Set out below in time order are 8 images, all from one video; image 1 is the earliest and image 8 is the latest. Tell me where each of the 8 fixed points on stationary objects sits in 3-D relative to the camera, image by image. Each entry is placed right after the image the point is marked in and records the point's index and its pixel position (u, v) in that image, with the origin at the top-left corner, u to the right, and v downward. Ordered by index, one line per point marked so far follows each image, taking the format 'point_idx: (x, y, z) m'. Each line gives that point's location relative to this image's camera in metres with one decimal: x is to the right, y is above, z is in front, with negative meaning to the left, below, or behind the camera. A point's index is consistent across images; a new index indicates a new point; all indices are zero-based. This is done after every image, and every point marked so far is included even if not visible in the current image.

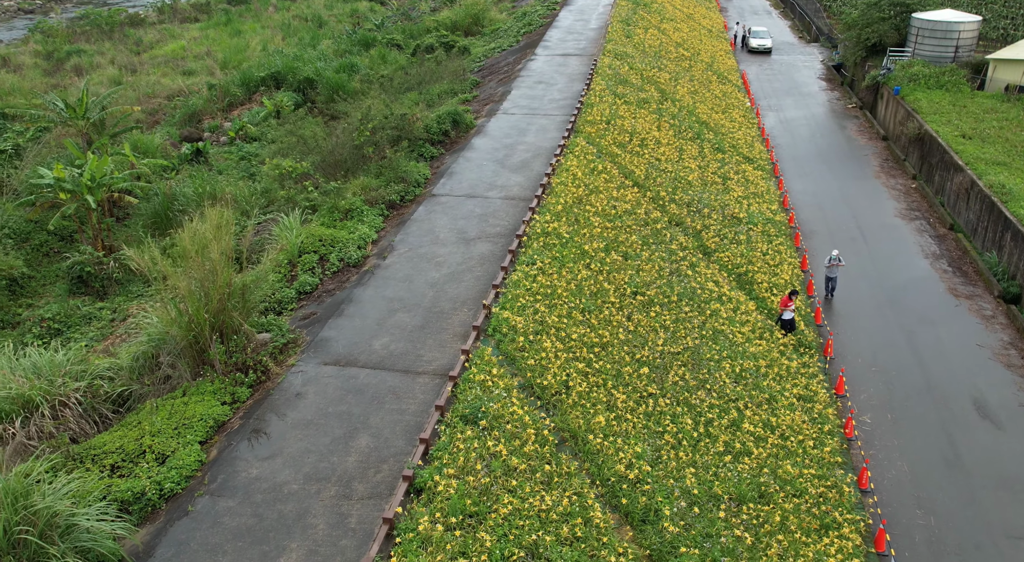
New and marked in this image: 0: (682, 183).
0: (+3.3, +1.9, +14.7) m
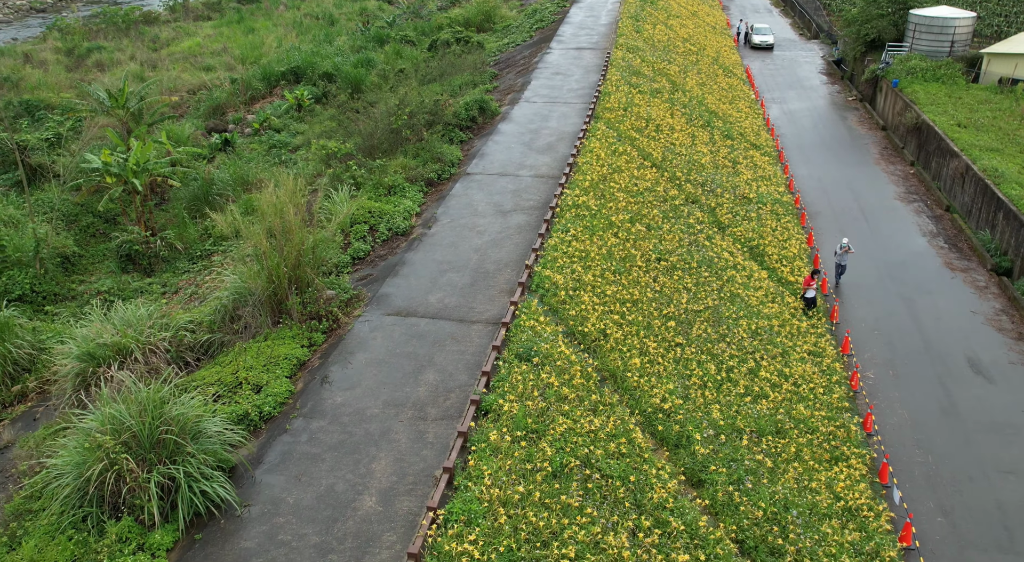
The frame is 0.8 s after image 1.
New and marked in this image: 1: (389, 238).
0: (+3.8, +2.4, +15.7) m
1: (-1.9, +0.7, +11.6) m
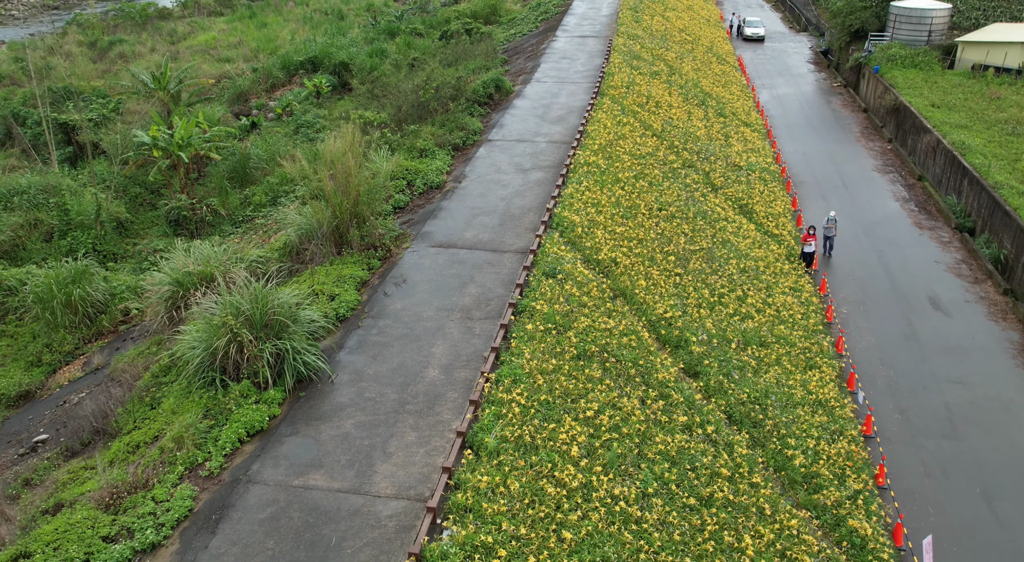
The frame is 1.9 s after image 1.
0: (+4.1, +3.3, +17.5) m
1: (-1.5, +1.6, +13.4) m
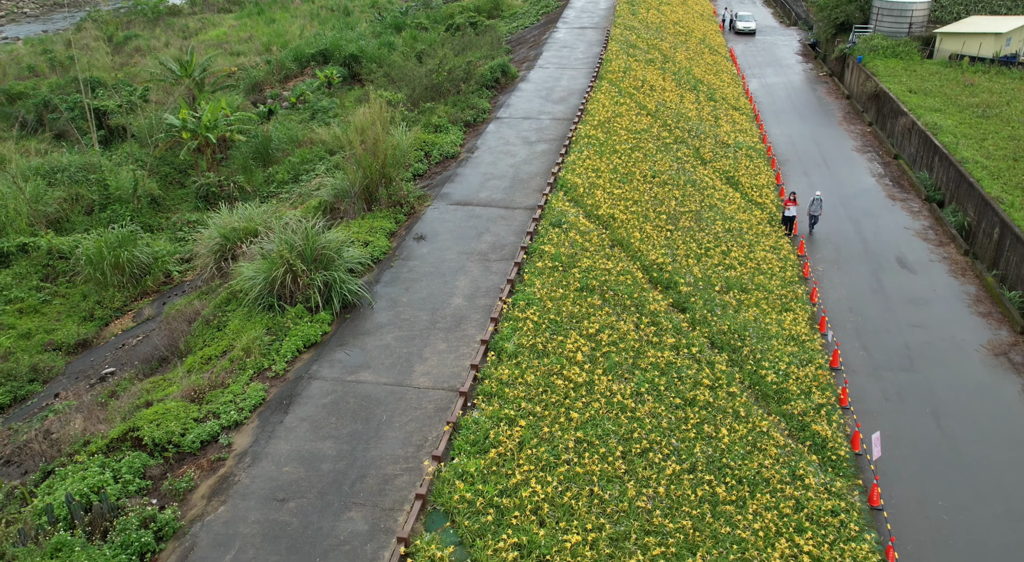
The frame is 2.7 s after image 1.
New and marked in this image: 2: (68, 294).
0: (+4.3, +4.1, +18.9) m
1: (-1.4, +2.3, +14.8) m
2: (-9.3, -0.3, +16.0) m
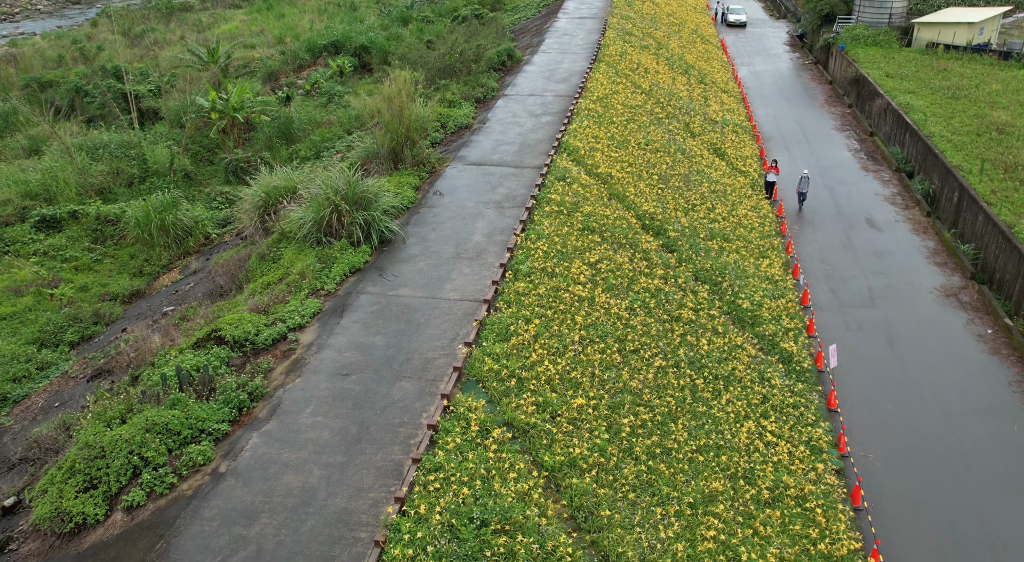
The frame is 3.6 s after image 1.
0: (+4.4, +5.0, +20.6) m
1: (-1.2, +3.3, +16.5) m
2: (-9.1, +0.6, +17.6) m
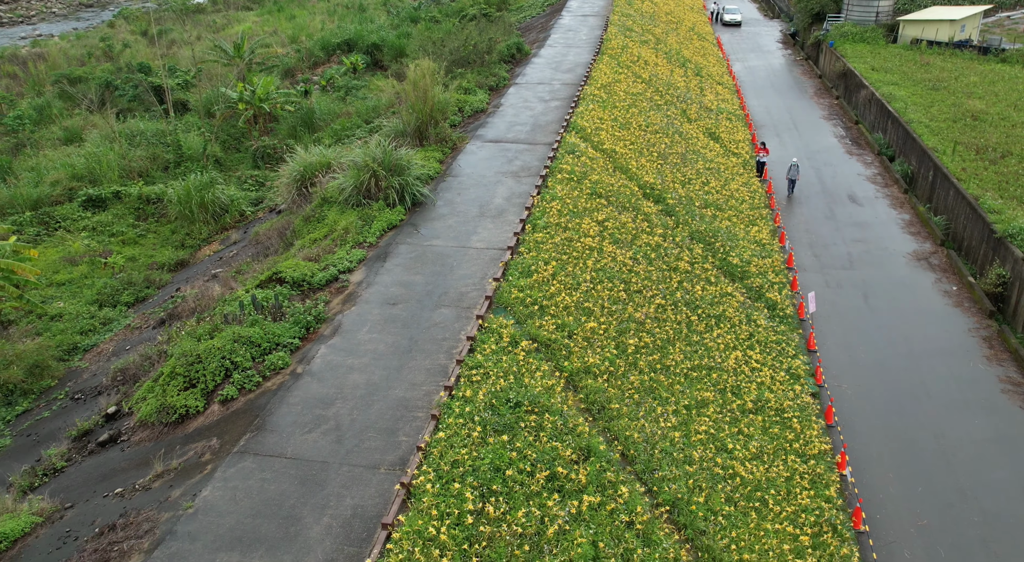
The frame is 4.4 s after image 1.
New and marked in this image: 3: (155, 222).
0: (+4.7, +5.7, +22.2) m
1: (-0.9, +4.0, +18.1) m
2: (-8.9, +1.3, +19.2) m
3: (-9.1, +1.5, +19.5) m
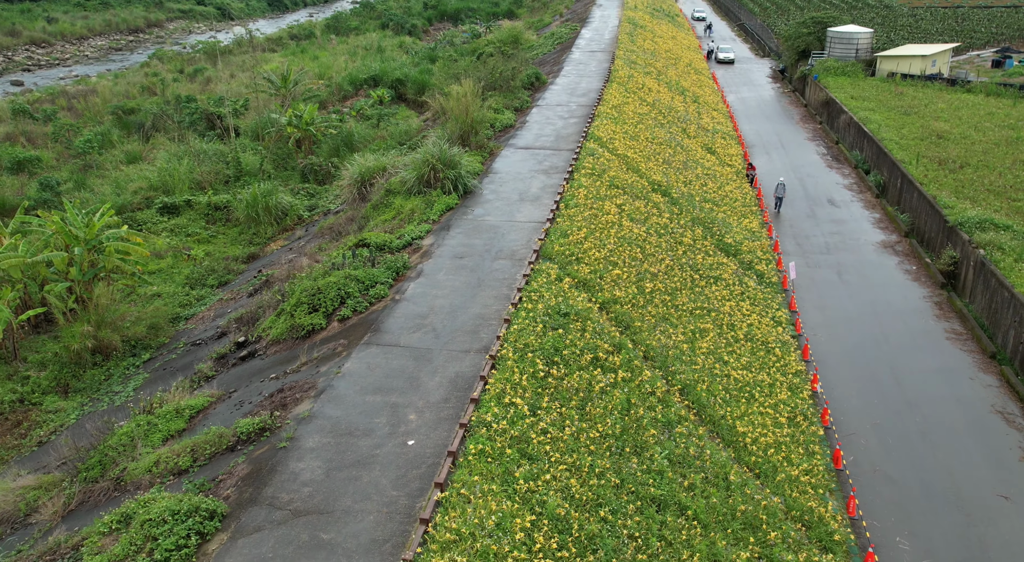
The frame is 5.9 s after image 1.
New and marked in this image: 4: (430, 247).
0: (+5.4, +5.7, +25.3) m
1: (-0.2, +4.2, +21.1) m
2: (-8.2, +1.4, +22.0) m
3: (-8.4, +1.7, +22.4) m
4: (-1.4, +0.6, +13.6) m
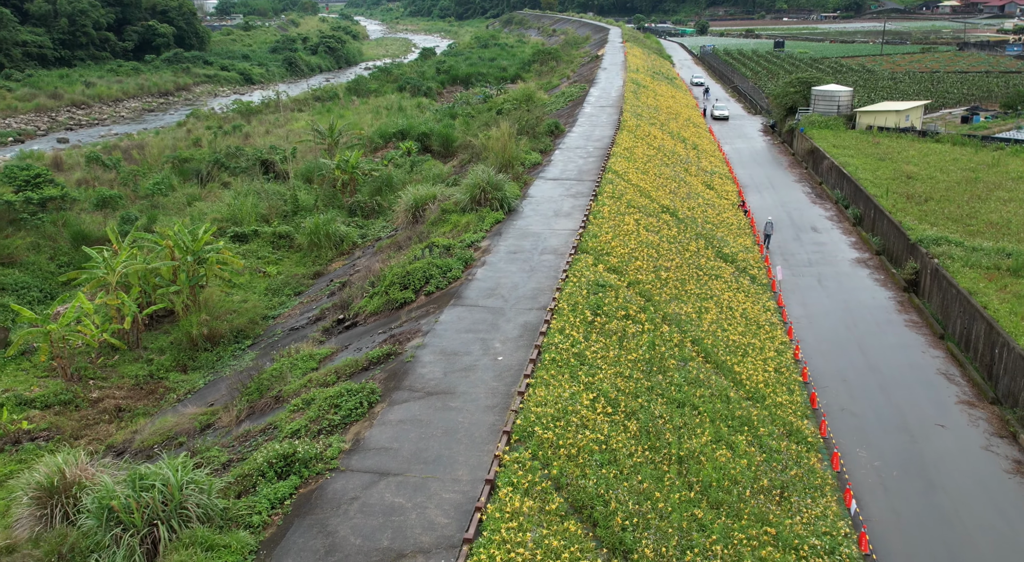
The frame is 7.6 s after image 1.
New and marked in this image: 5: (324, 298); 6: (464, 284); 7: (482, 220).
0: (+6.3, +4.9, +29.1) m
1: (+0.7, +3.7, +24.8) m
2: (-7.3, +0.9, +25.5) m
3: (-7.5, +1.1, +25.9) m
4: (-0.5, +0.7, +17.0) m
5: (-4.8, -0.4, +19.5) m
6: (-0.9, -0.1, +14.7) m
7: (-0.8, +1.5, +18.7) m
